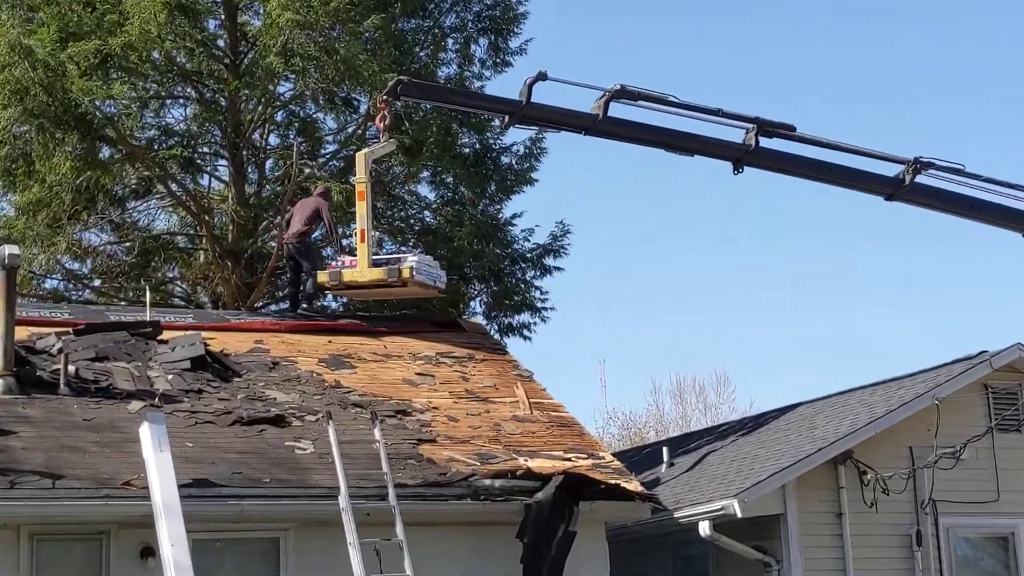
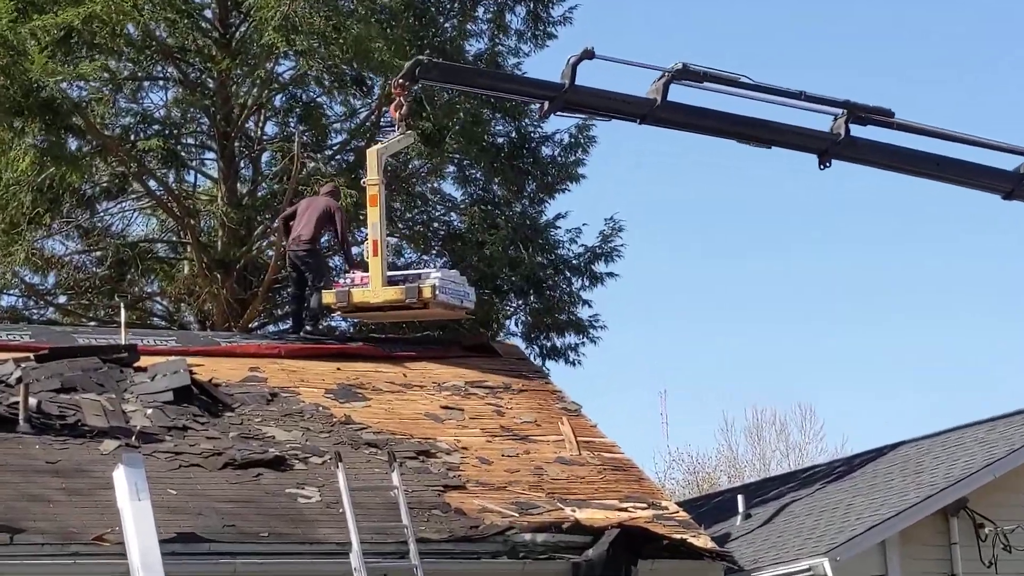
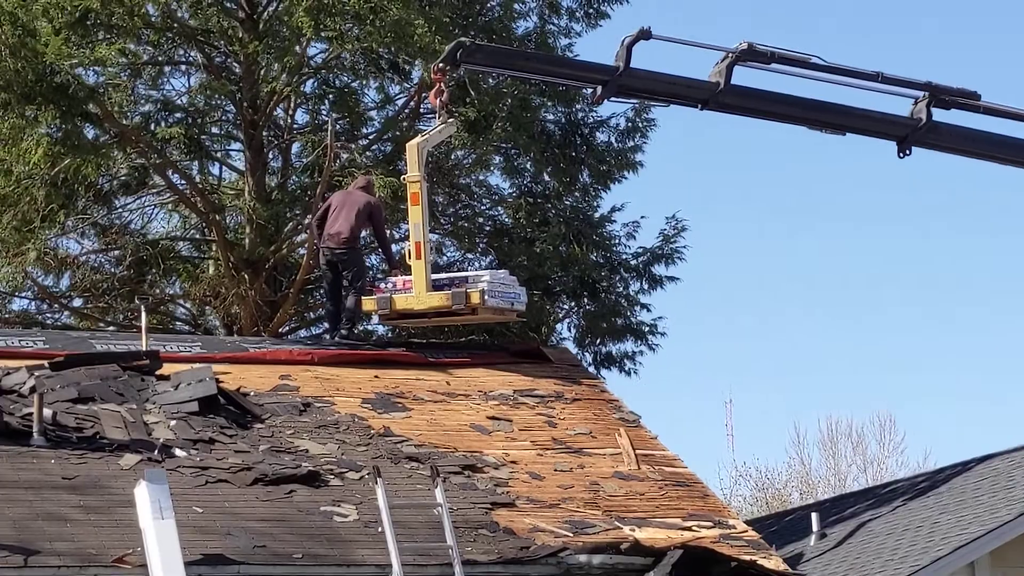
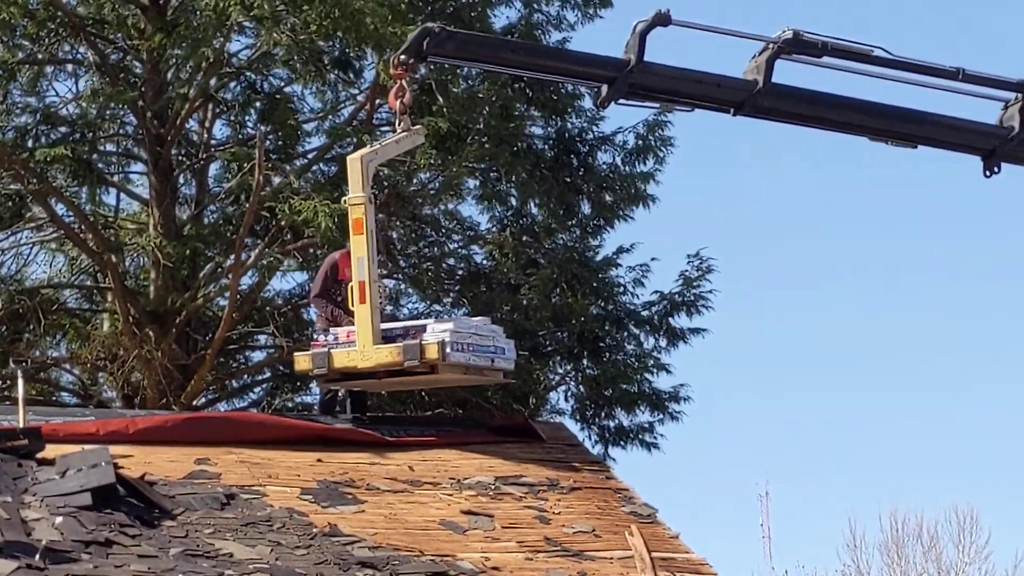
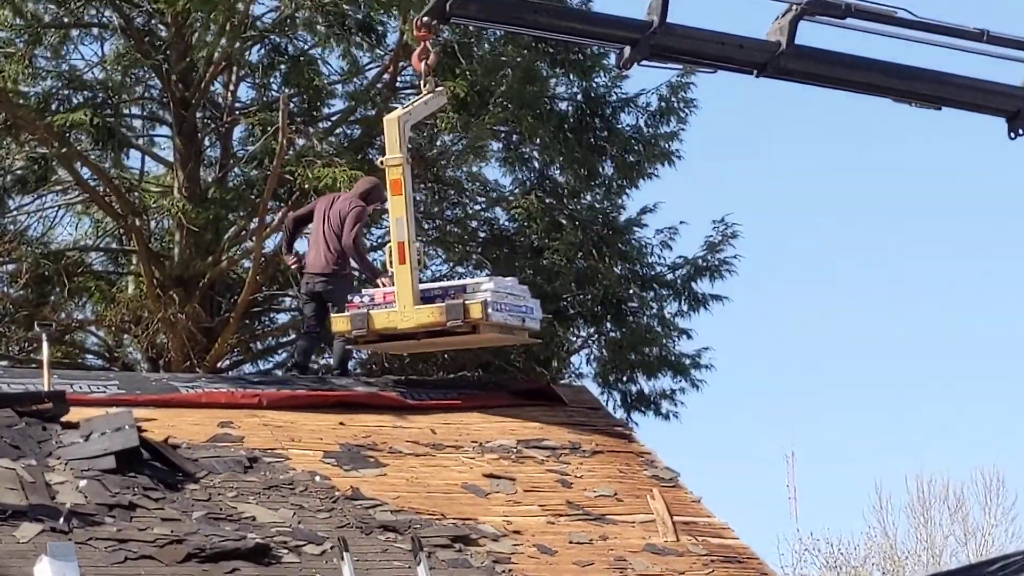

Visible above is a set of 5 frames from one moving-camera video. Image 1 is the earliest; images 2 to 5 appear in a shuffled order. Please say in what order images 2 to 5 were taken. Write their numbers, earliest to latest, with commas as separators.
2, 3, 5, 4
